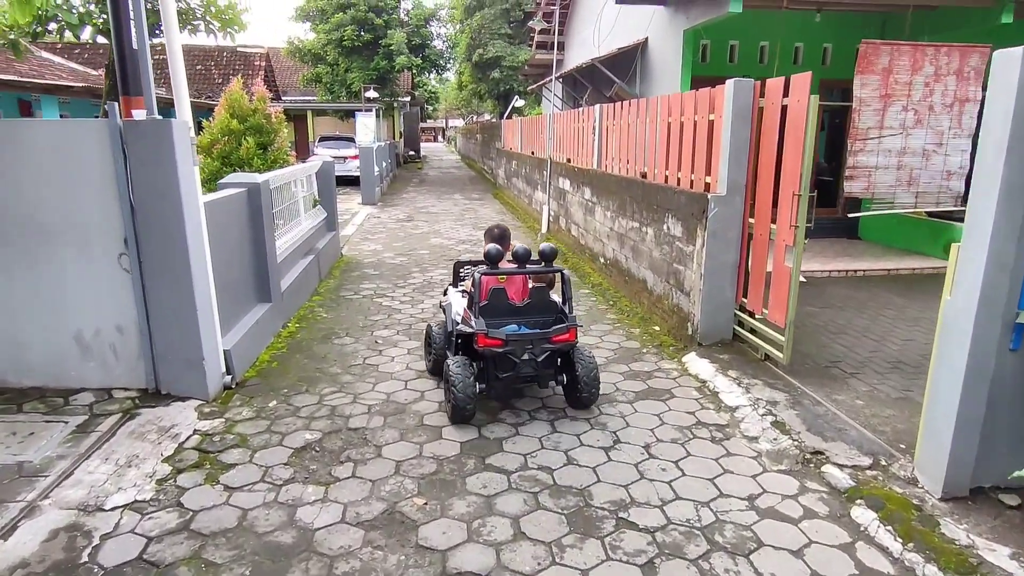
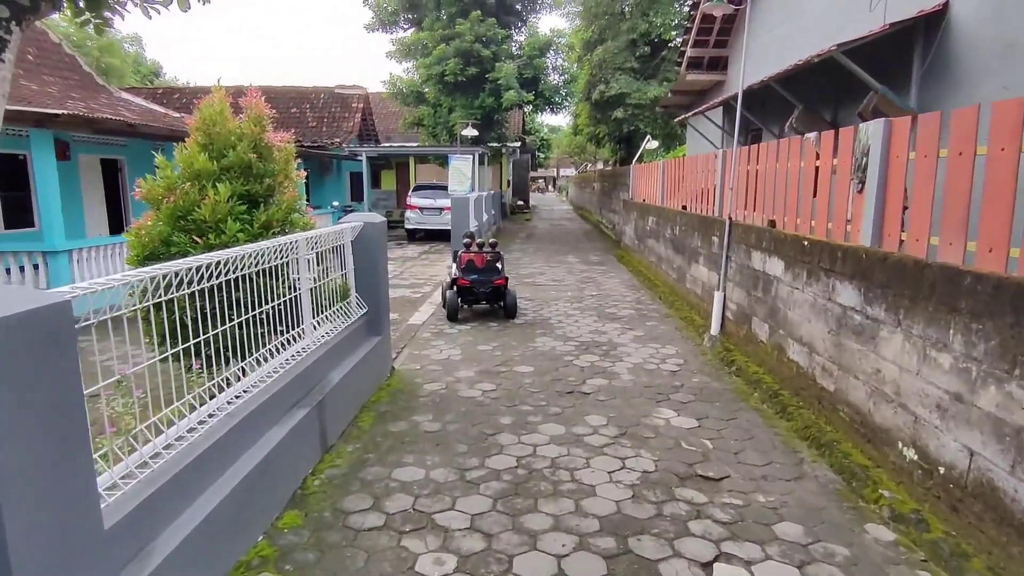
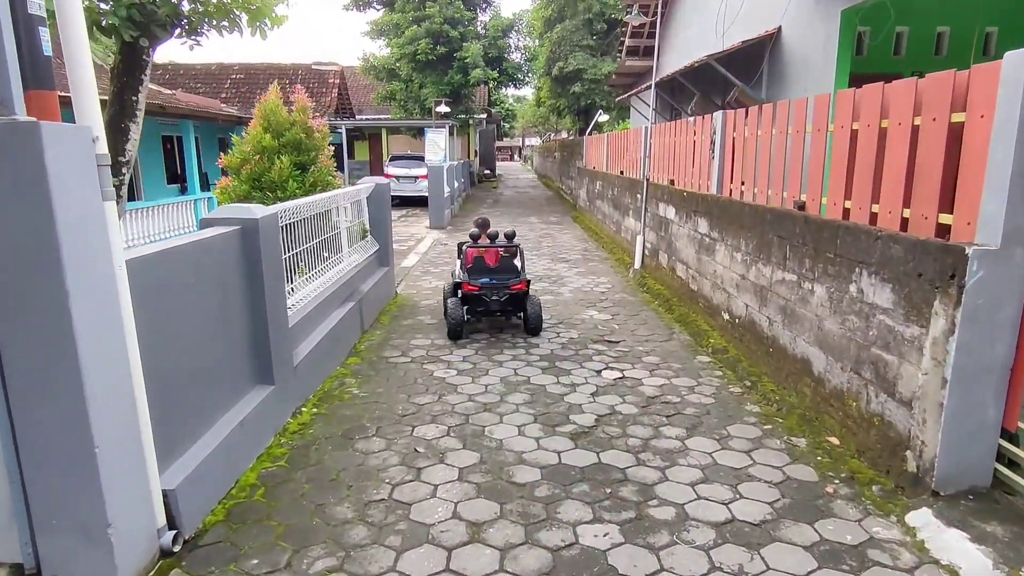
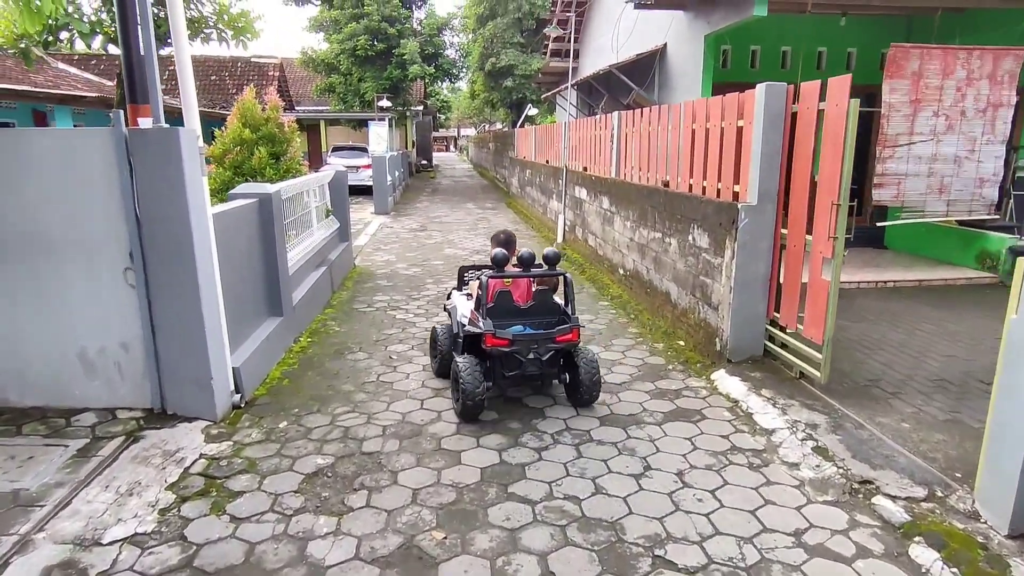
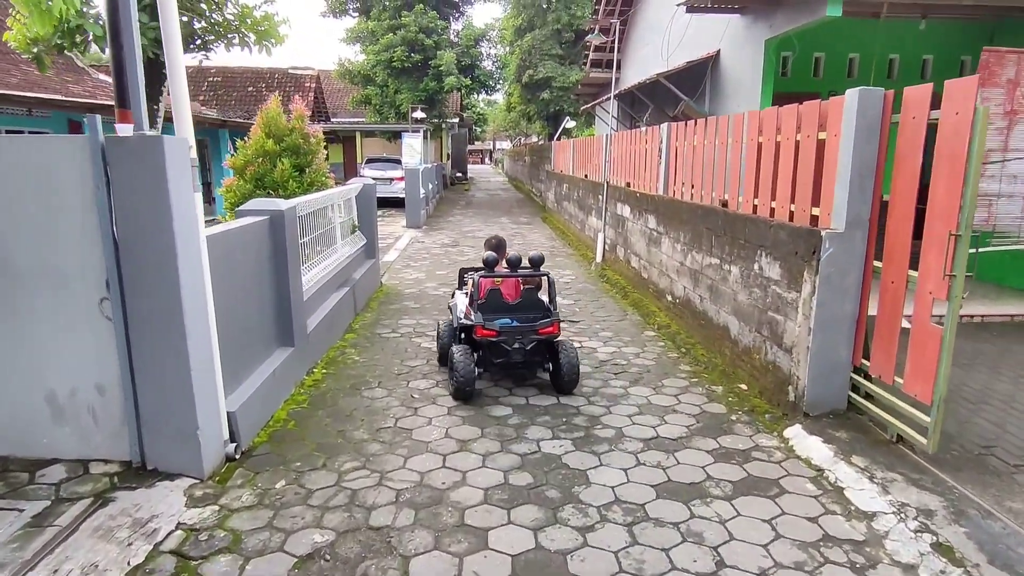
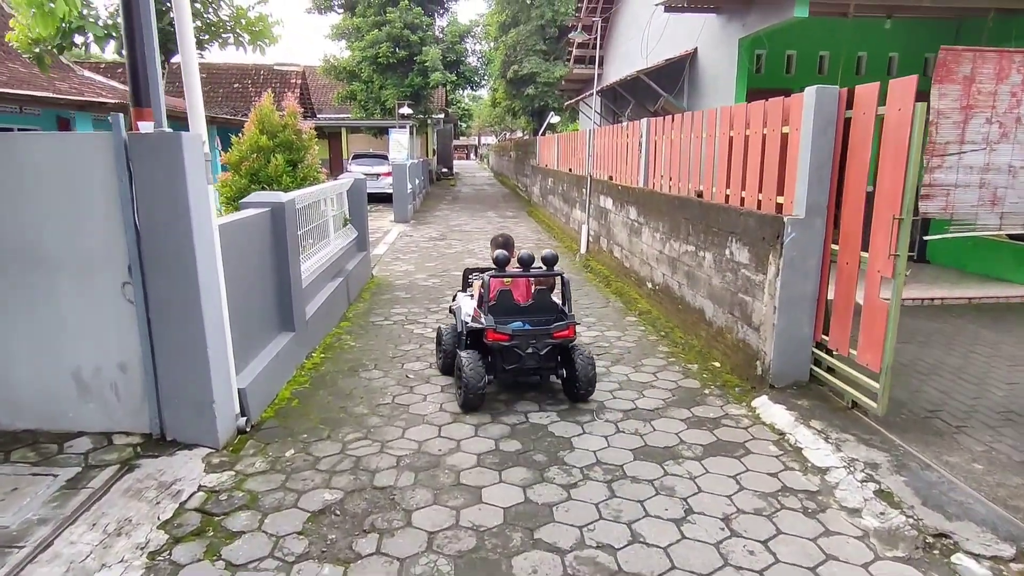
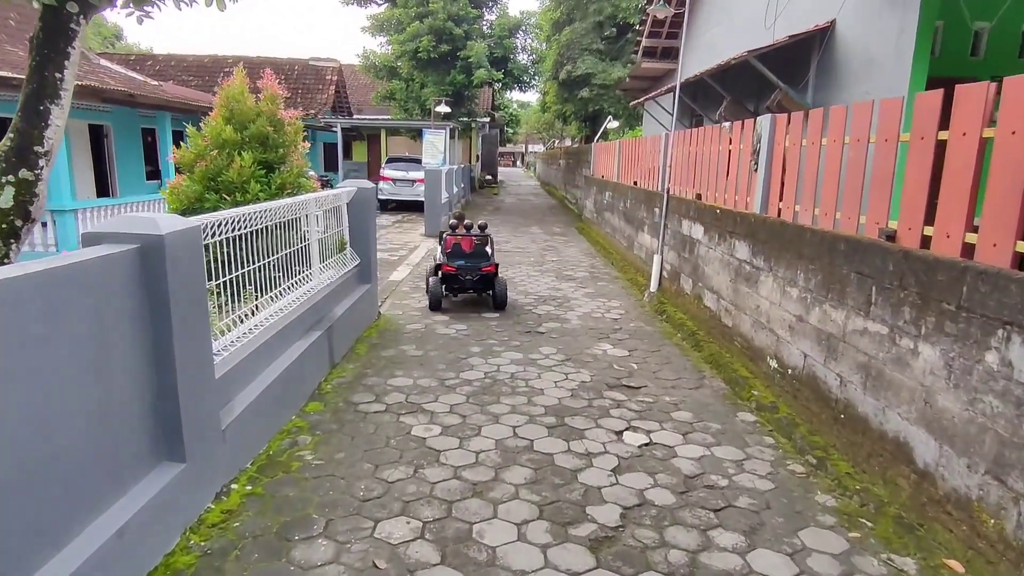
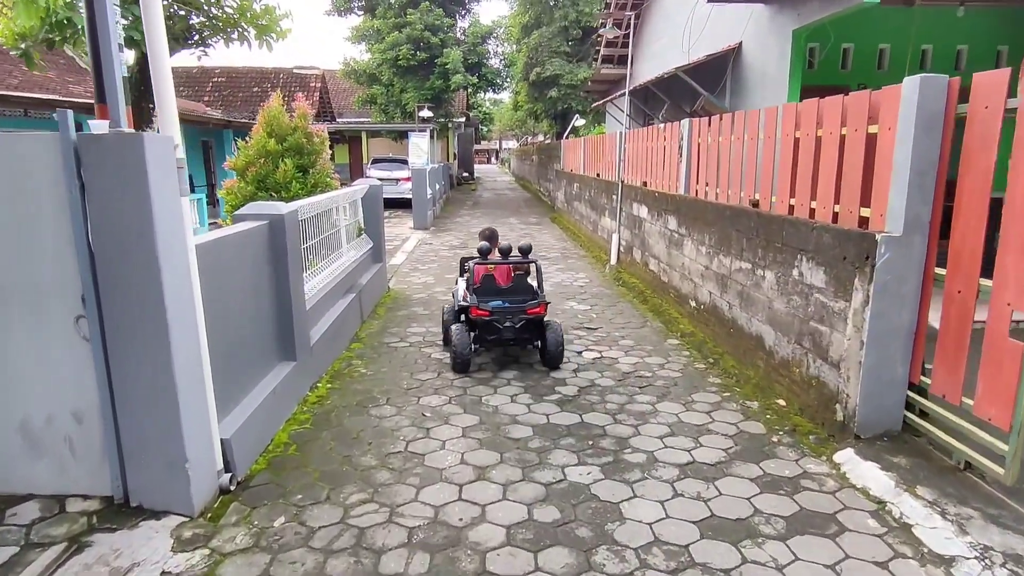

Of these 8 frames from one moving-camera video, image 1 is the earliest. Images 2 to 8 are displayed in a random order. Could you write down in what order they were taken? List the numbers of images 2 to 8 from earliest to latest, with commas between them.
4, 6, 5, 8, 3, 7, 2
